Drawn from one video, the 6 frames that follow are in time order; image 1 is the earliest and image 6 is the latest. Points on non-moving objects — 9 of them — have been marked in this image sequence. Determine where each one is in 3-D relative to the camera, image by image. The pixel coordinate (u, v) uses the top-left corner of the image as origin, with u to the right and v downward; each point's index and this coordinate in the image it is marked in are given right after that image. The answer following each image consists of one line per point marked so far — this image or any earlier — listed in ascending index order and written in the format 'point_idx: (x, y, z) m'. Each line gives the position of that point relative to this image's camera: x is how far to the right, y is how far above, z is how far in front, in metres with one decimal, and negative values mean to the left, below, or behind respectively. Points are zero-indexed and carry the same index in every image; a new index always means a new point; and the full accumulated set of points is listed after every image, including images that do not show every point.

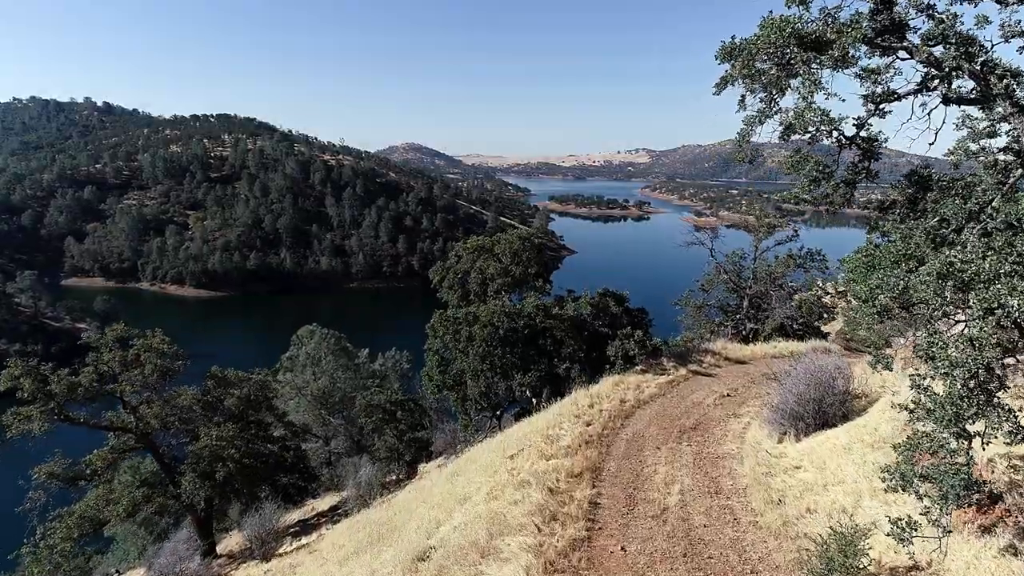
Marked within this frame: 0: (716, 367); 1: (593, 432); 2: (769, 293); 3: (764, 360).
0: (+3.9, -1.6, +13.9) m
1: (+1.0, -1.9, +9.3) m
2: (+6.7, -0.2, +18.6) m
3: (+5.3, -1.6, +15.1) m
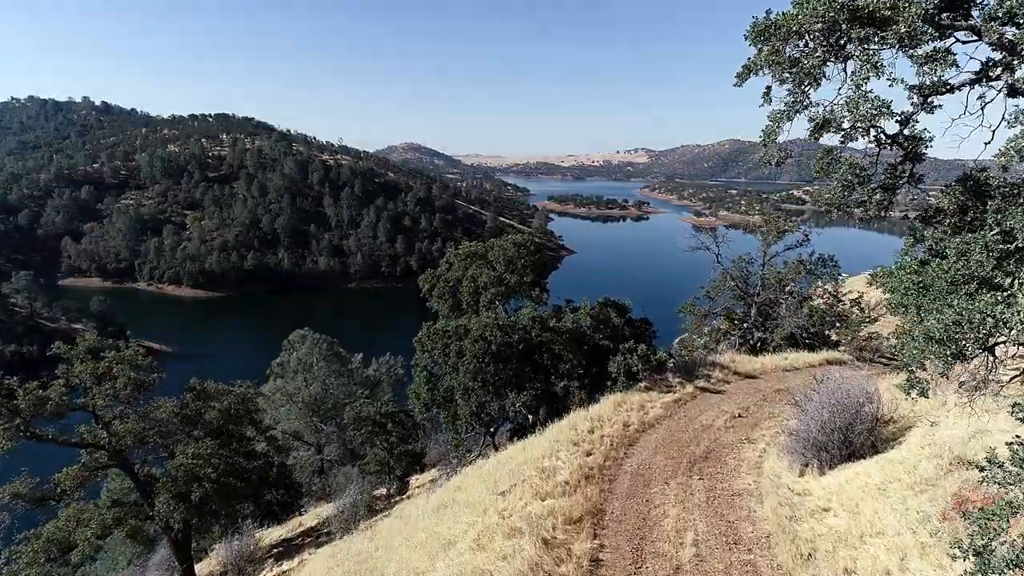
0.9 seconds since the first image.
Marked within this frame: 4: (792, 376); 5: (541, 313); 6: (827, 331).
0: (+3.8, -1.8, +13.0) m
1: (+0.9, -2.0, +8.4) m
2: (+6.6, -0.3, +17.7) m
3: (+5.2, -1.7, +14.2) m
4: (+5.5, -1.8, +14.1) m
5: (+0.5, -0.6, +13.3) m
6: (+7.8, -1.1, +17.7) m
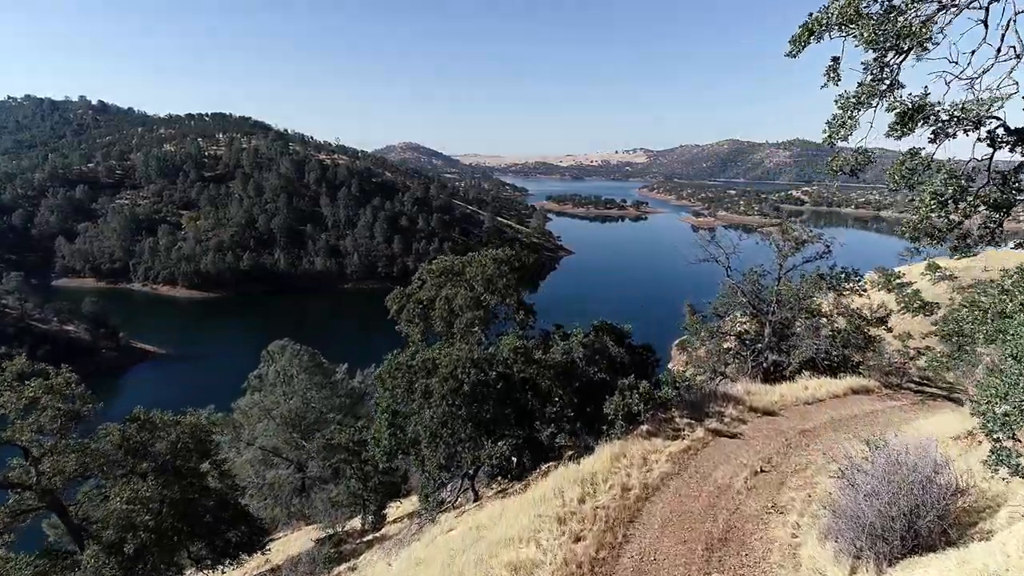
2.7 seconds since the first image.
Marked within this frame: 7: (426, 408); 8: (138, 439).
0: (+3.5, -2.1, +11.1) m
1: (+0.6, -2.4, +6.5) m
2: (+6.2, -0.7, +15.8) m
3: (+4.9, -2.1, +12.3) m
4: (+5.2, -2.2, +12.2) m
5: (+0.2, -0.9, +11.4) m
6: (+7.5, -1.5, +15.8) m
7: (-1.2, -1.6, +9.7) m
8: (-7.8, -3.1, +14.9) m
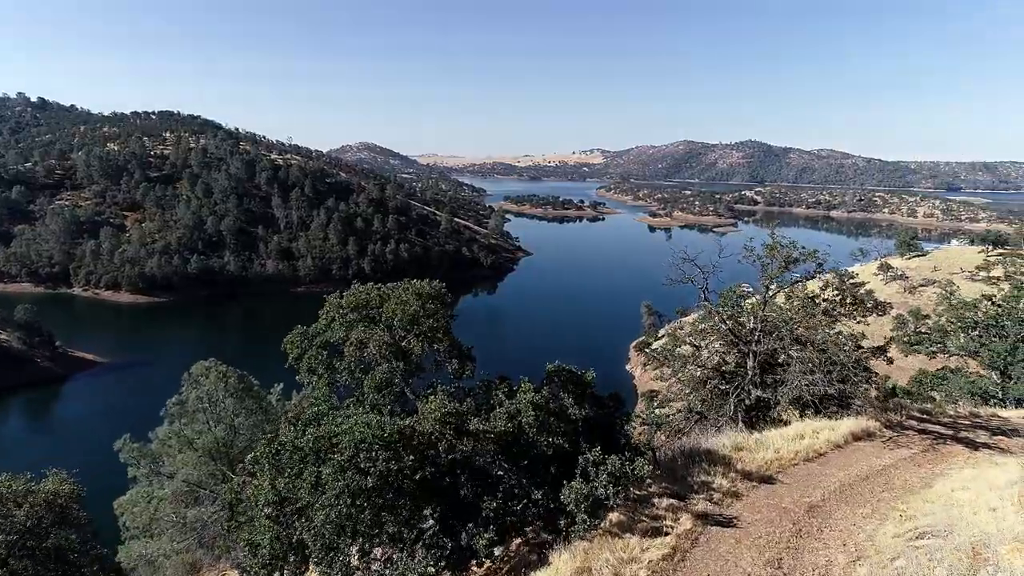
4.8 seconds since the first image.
0: (+2.7, -2.6, +8.7) m
1: (+0.1, -2.9, +4.0) m
2: (+5.1, -1.2, +13.6) m
3: (+4.0, -2.6, +10.0) m
4: (+4.3, -2.6, +9.9) m
5: (-0.6, -1.4, +8.8) m
6: (+6.4, -1.9, +13.7) m
7: (-1.9, -2.1, +7.1) m
8: (-8.8, -3.7, +11.8) m
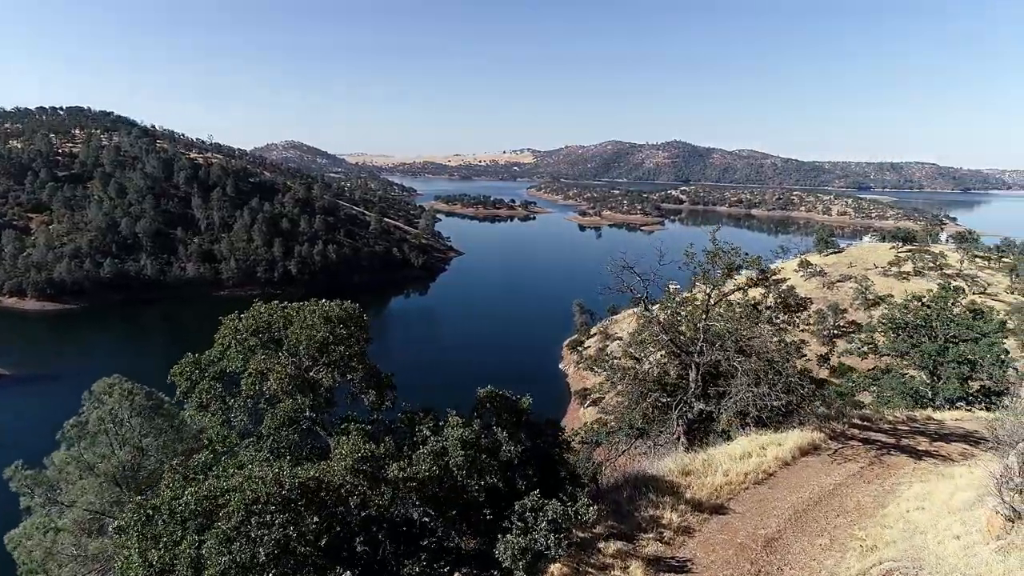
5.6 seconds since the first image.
0: (+1.9, -2.8, +7.9) m
1: (-0.2, -3.1, +2.9) m
2: (+3.9, -1.3, +12.9) m
3: (+3.1, -2.7, +9.3) m
4: (+3.4, -2.8, +9.3) m
5: (-1.4, -1.7, +7.7) m
6: (+5.1, -2.1, +13.2) m
7: (-2.5, -2.4, +5.8) m
8: (-9.8, -4.1, +9.9) m
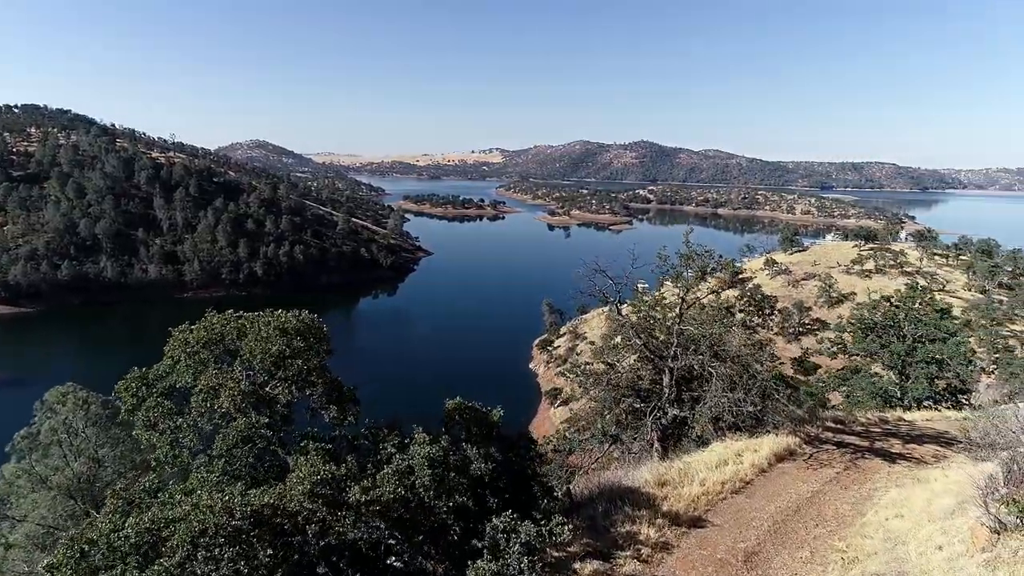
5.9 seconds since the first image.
0: (+1.6, -2.9, +7.6) m
1: (-0.3, -3.2, +2.5) m
2: (+3.3, -1.4, +12.7) m
3: (+2.7, -2.8, +9.0) m
4: (+3.0, -2.8, +9.0) m
5: (-1.7, -1.8, +7.2) m
6: (+4.6, -2.1, +13.0) m
7: (-2.8, -2.5, +5.3) m
8: (-10.2, -4.2, +9.1) m
